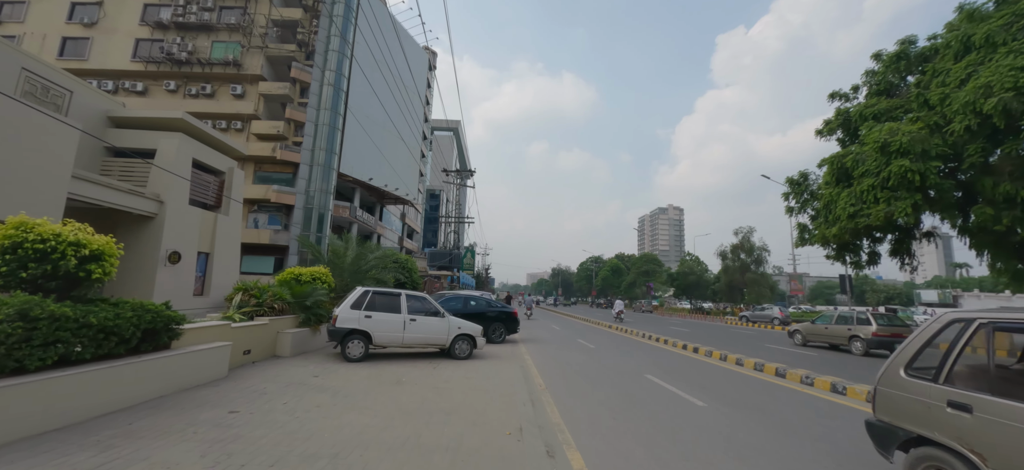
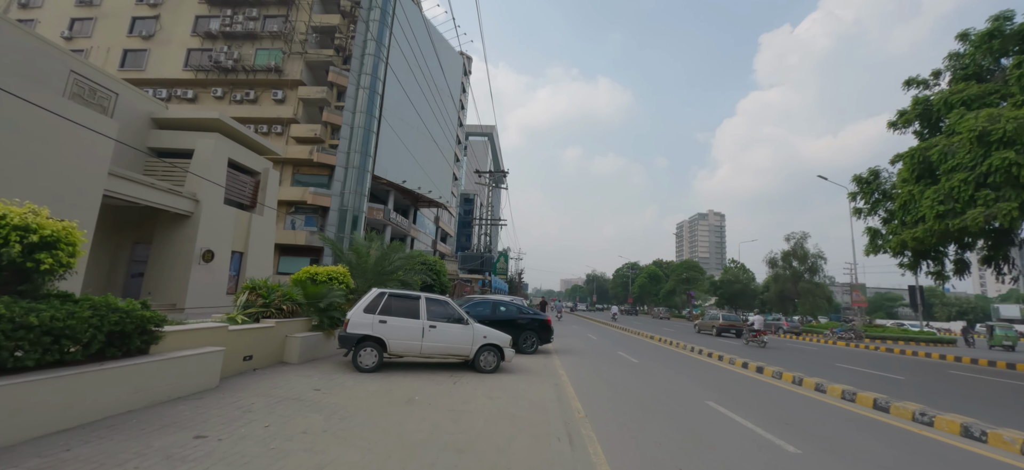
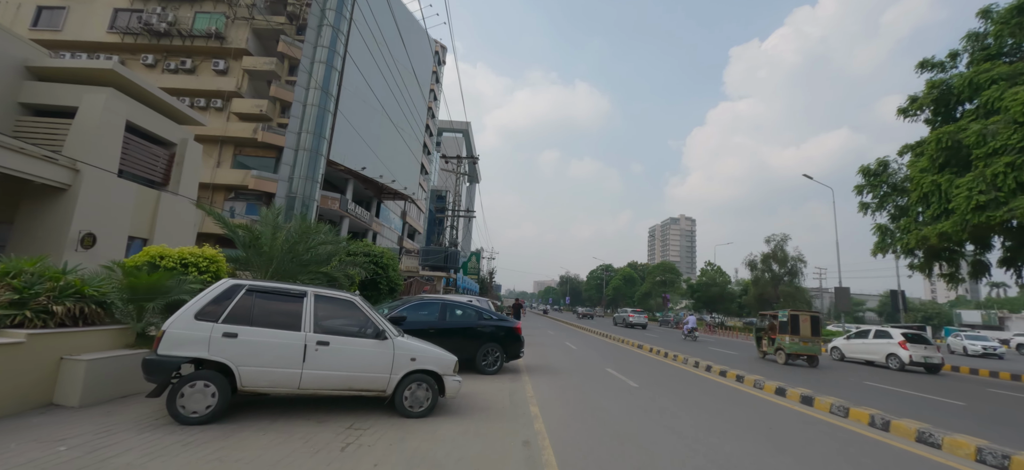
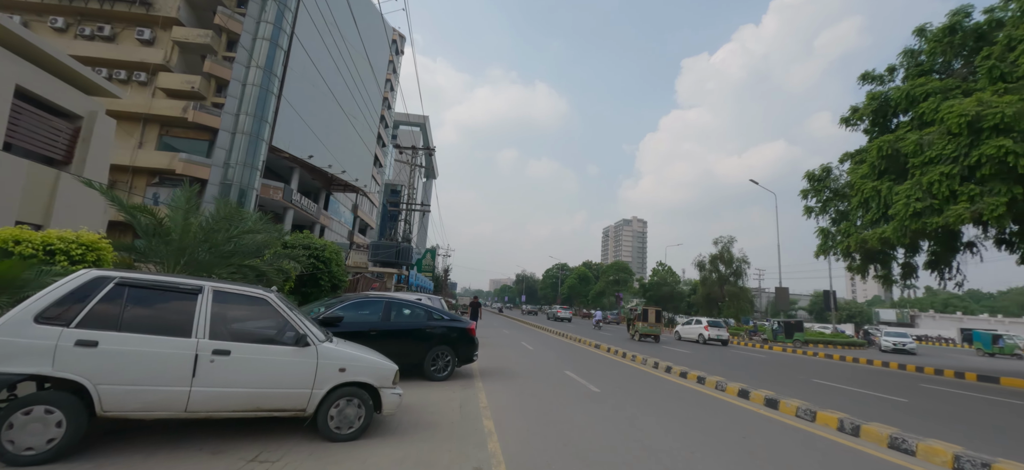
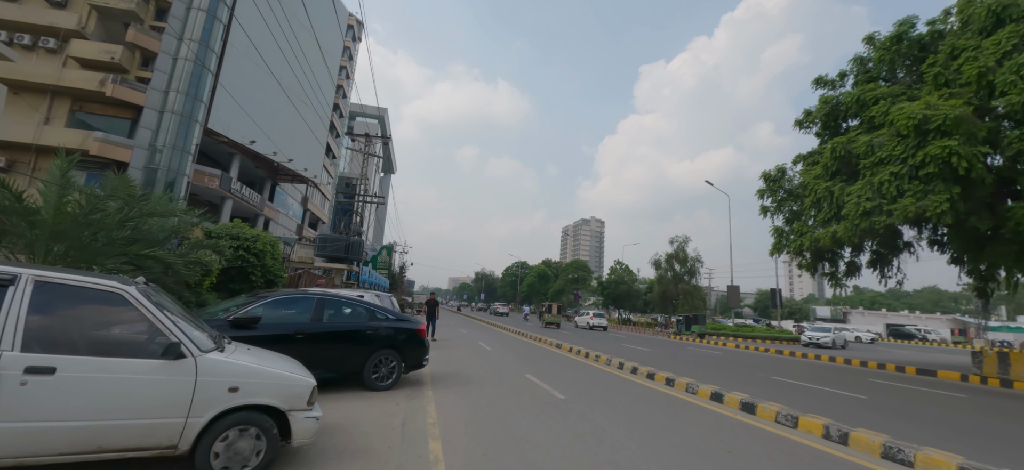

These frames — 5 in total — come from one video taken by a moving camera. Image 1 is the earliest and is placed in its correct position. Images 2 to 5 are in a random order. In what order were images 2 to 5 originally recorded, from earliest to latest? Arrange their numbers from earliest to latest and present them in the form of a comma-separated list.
2, 3, 4, 5
